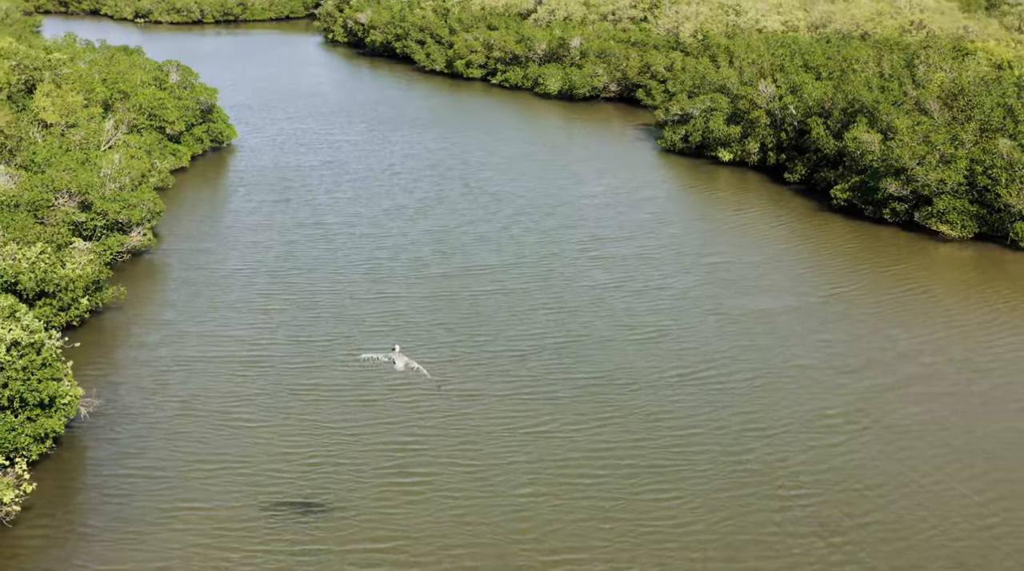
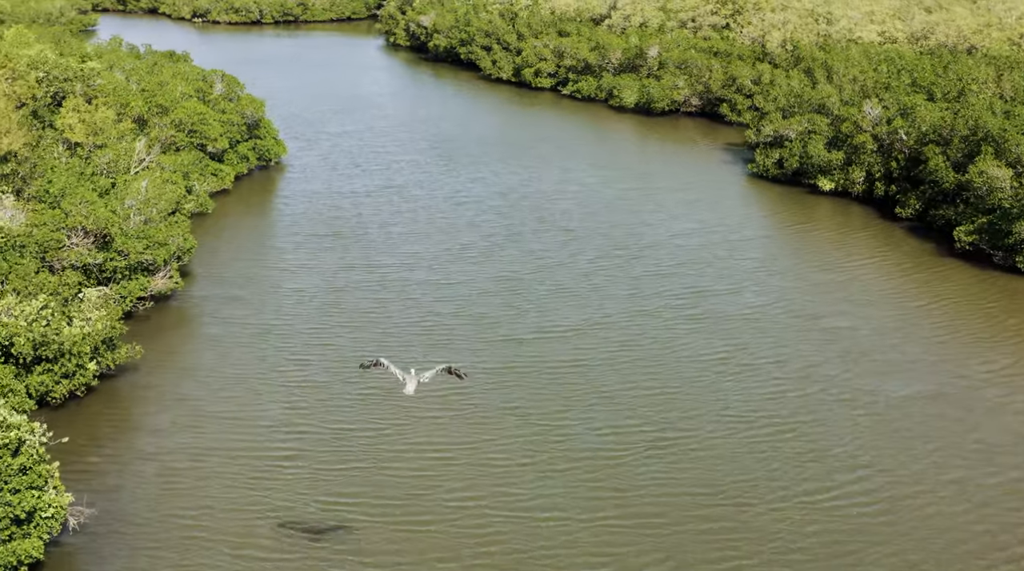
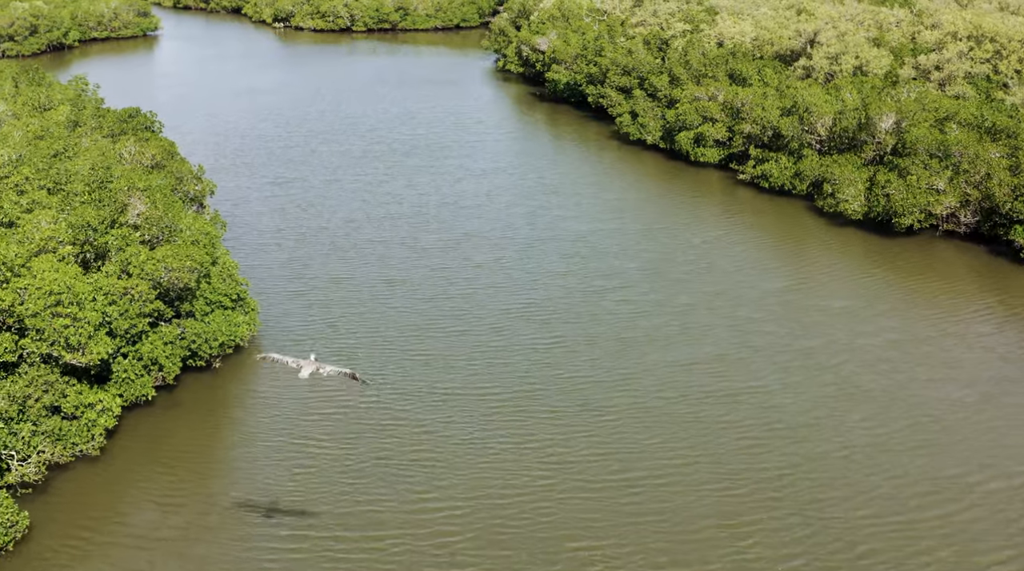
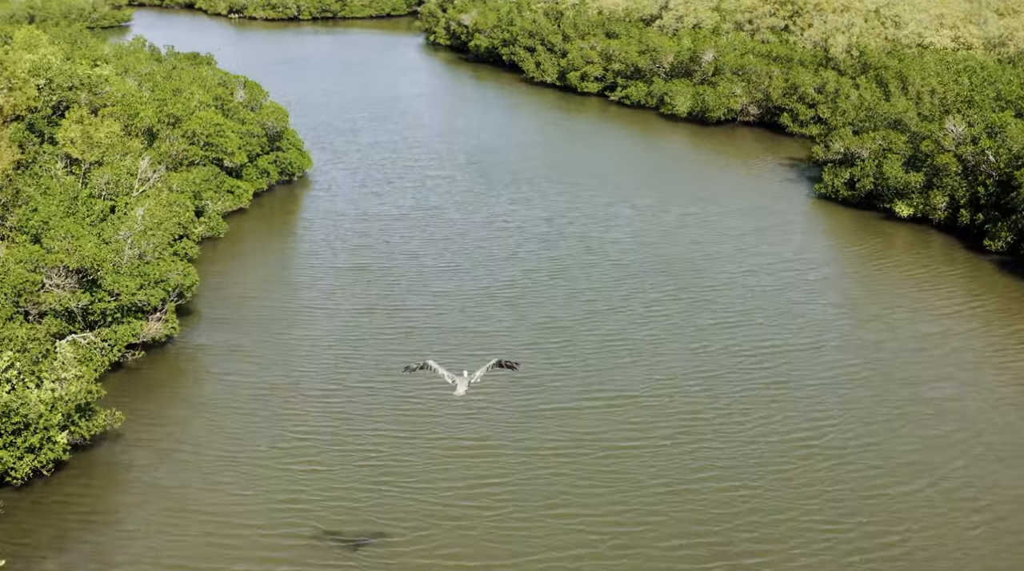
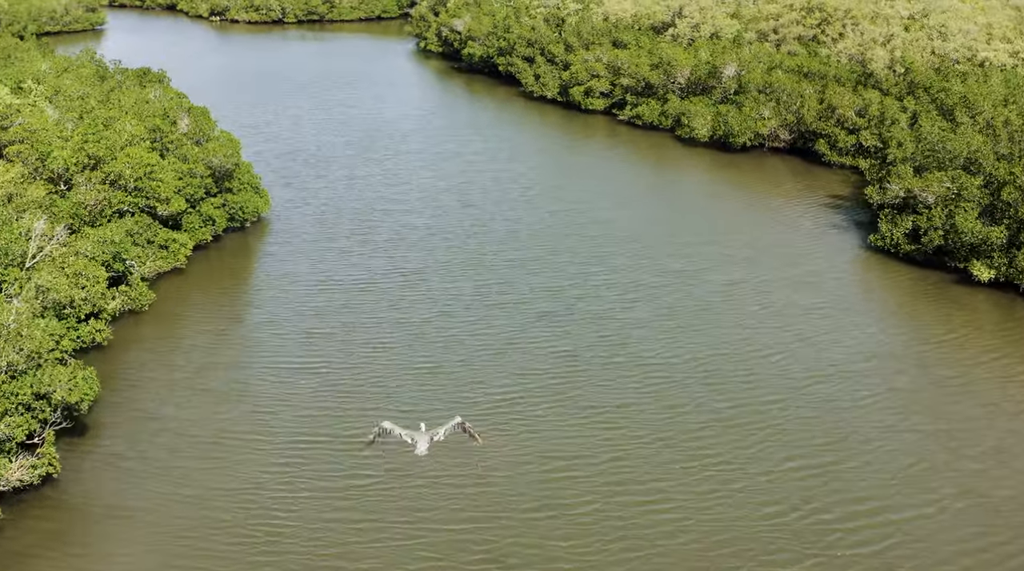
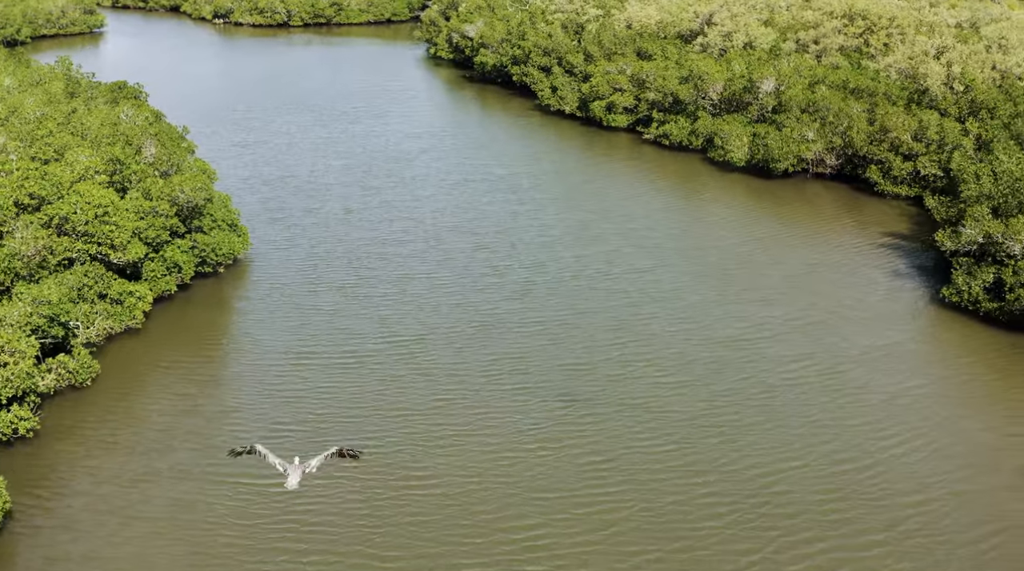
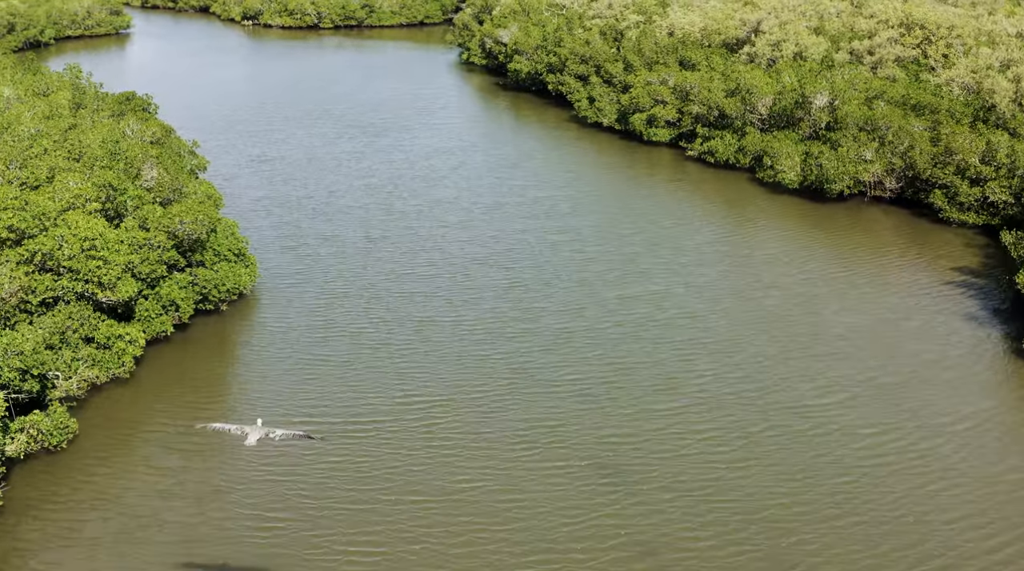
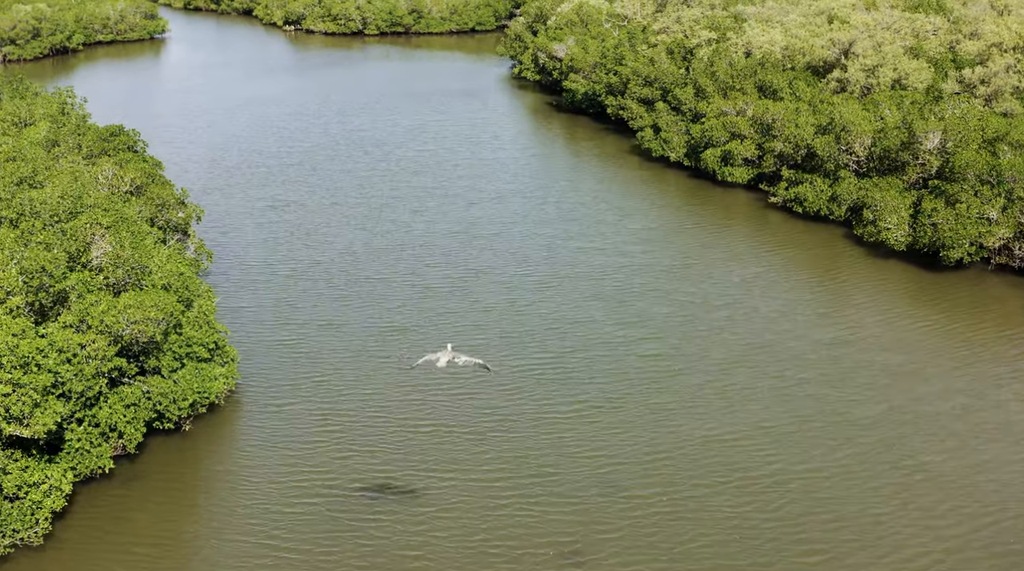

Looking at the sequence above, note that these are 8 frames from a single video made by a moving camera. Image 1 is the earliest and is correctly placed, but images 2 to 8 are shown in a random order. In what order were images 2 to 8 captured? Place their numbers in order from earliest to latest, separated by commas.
2, 4, 5, 6, 7, 3, 8
